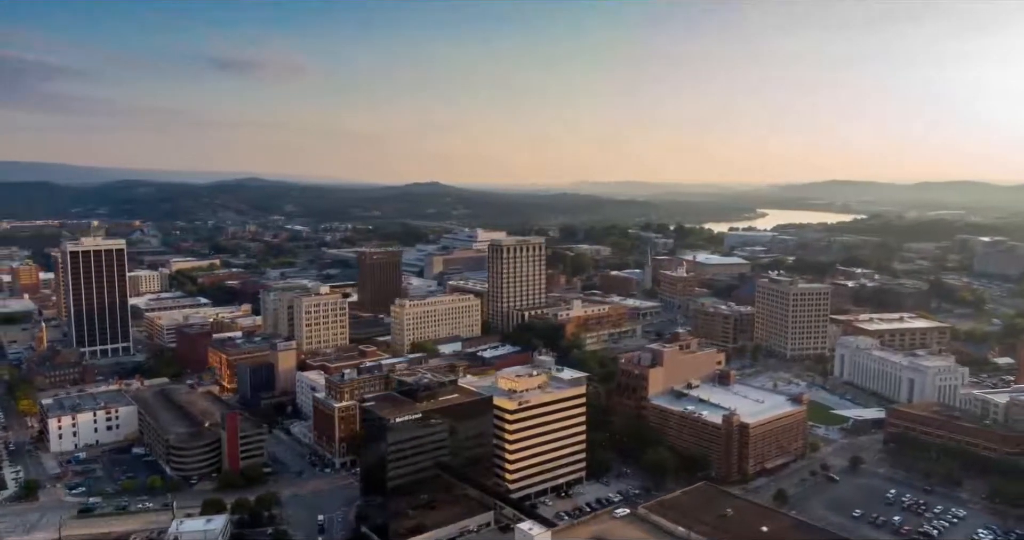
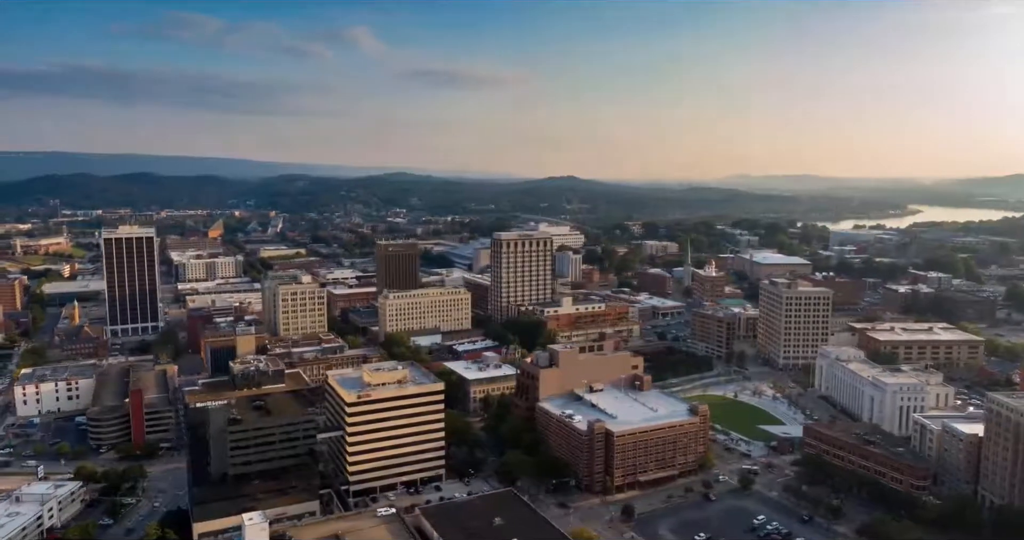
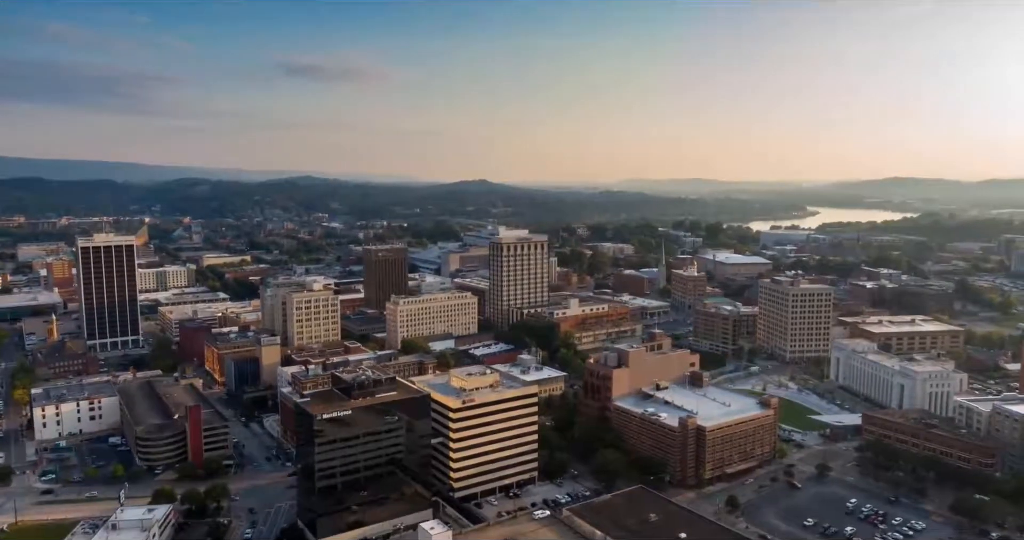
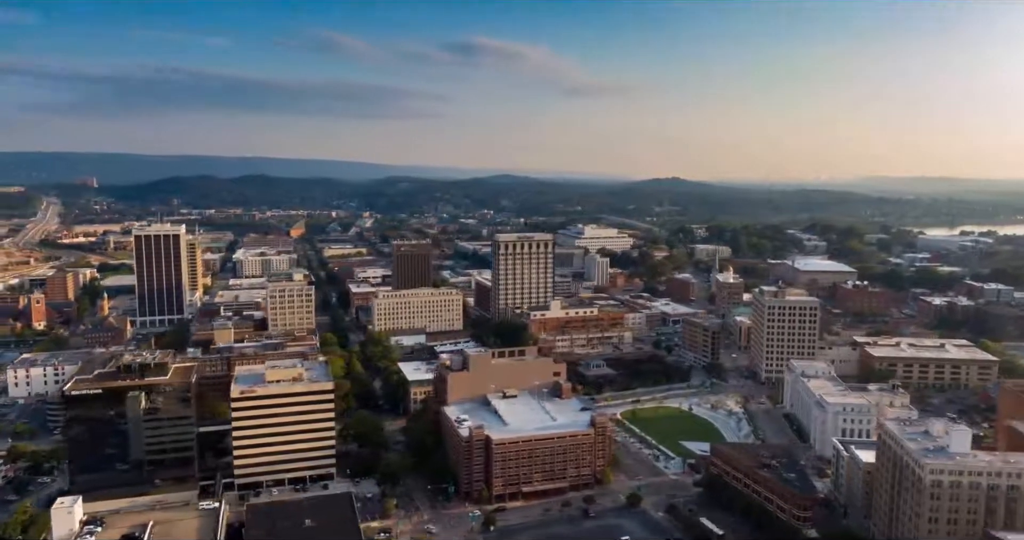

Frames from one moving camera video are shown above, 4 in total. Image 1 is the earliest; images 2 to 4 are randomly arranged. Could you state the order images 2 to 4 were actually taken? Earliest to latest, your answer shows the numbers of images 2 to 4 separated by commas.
3, 2, 4
